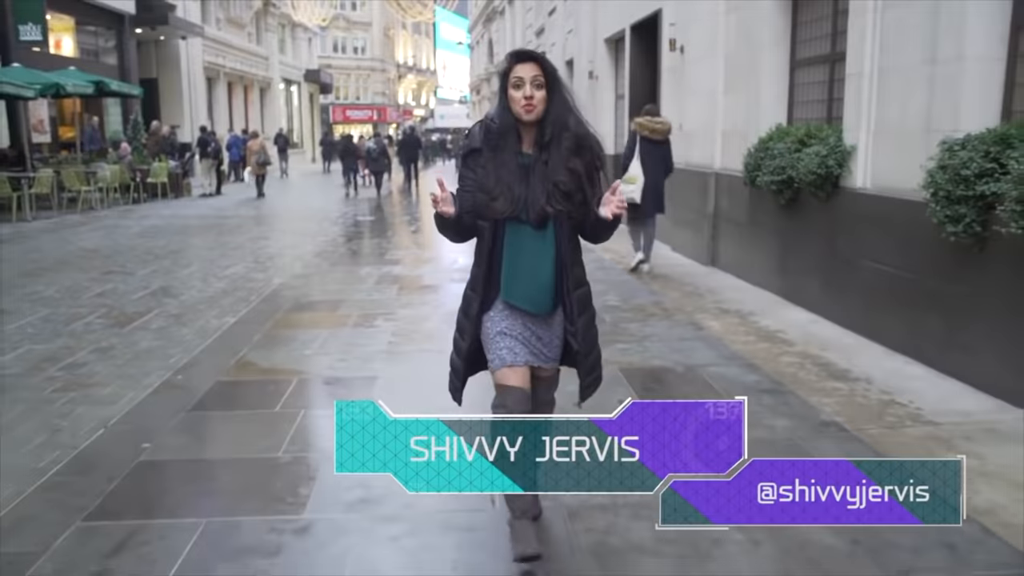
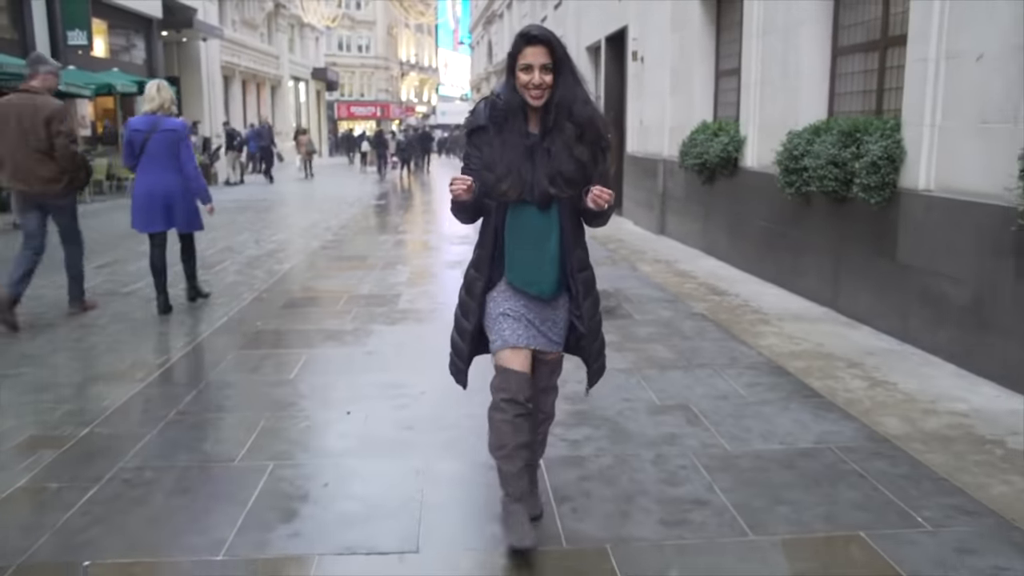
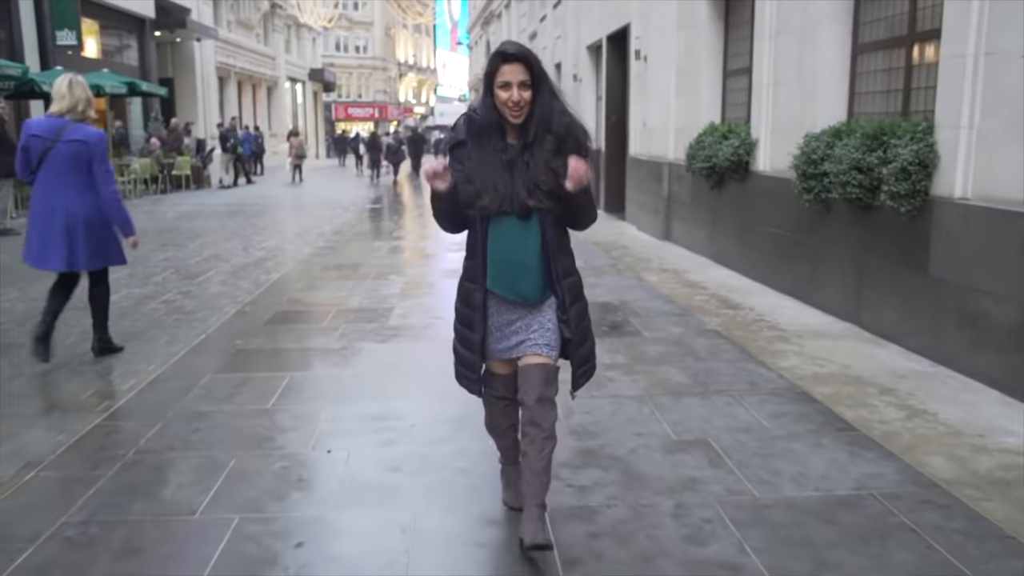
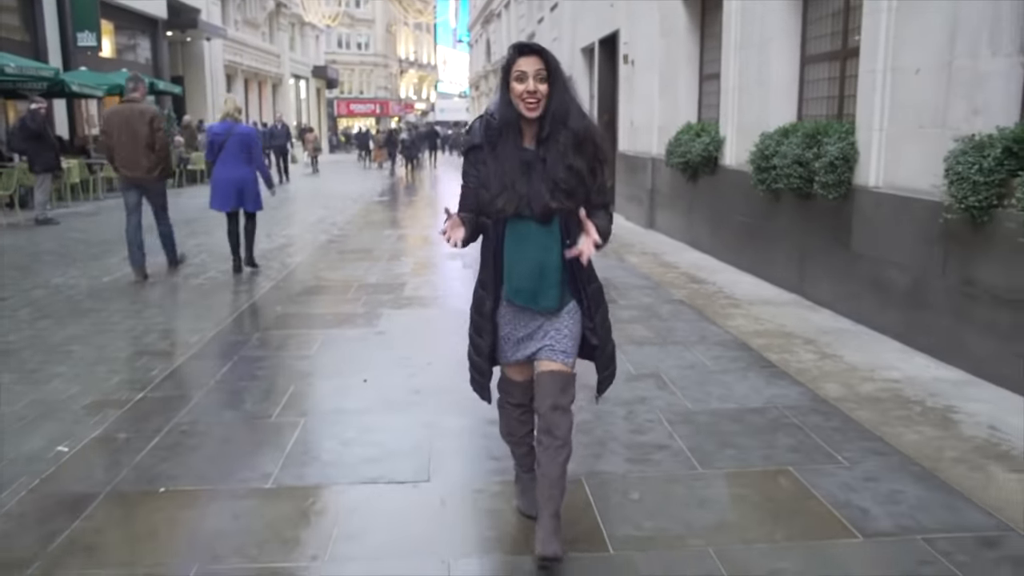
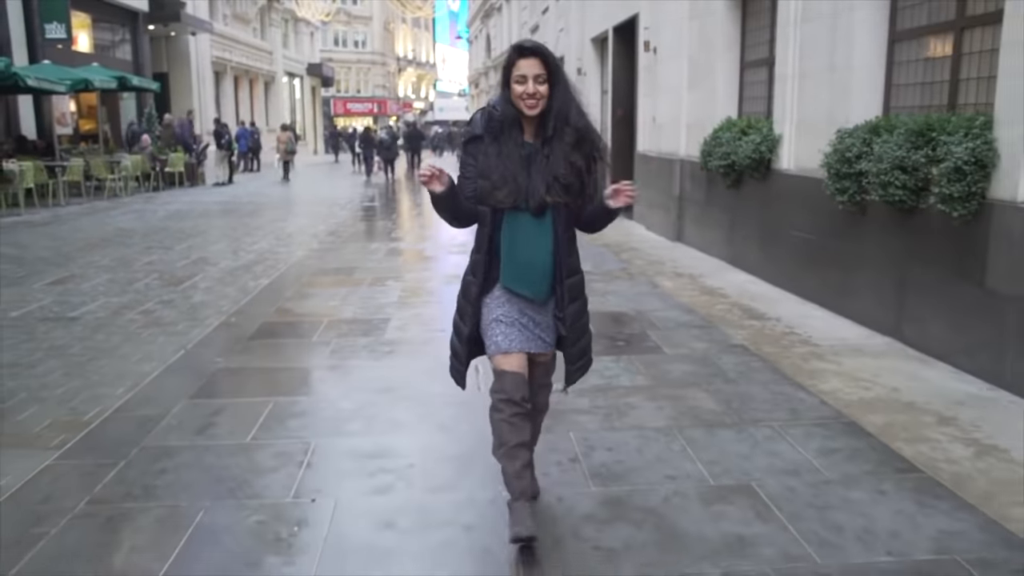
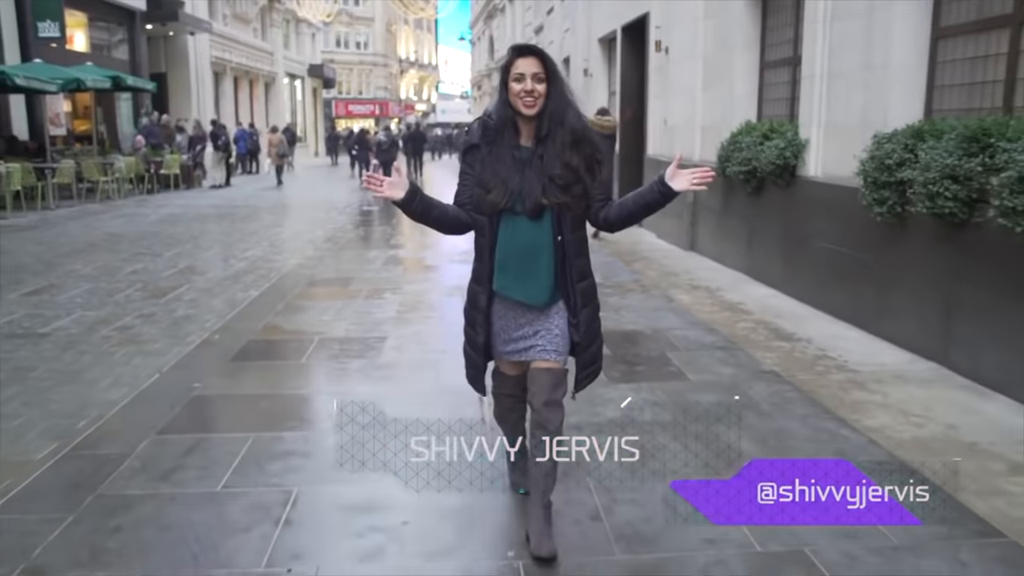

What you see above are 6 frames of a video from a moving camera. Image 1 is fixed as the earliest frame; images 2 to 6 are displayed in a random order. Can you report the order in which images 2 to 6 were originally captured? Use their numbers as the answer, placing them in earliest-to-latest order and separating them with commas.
6, 5, 3, 2, 4
